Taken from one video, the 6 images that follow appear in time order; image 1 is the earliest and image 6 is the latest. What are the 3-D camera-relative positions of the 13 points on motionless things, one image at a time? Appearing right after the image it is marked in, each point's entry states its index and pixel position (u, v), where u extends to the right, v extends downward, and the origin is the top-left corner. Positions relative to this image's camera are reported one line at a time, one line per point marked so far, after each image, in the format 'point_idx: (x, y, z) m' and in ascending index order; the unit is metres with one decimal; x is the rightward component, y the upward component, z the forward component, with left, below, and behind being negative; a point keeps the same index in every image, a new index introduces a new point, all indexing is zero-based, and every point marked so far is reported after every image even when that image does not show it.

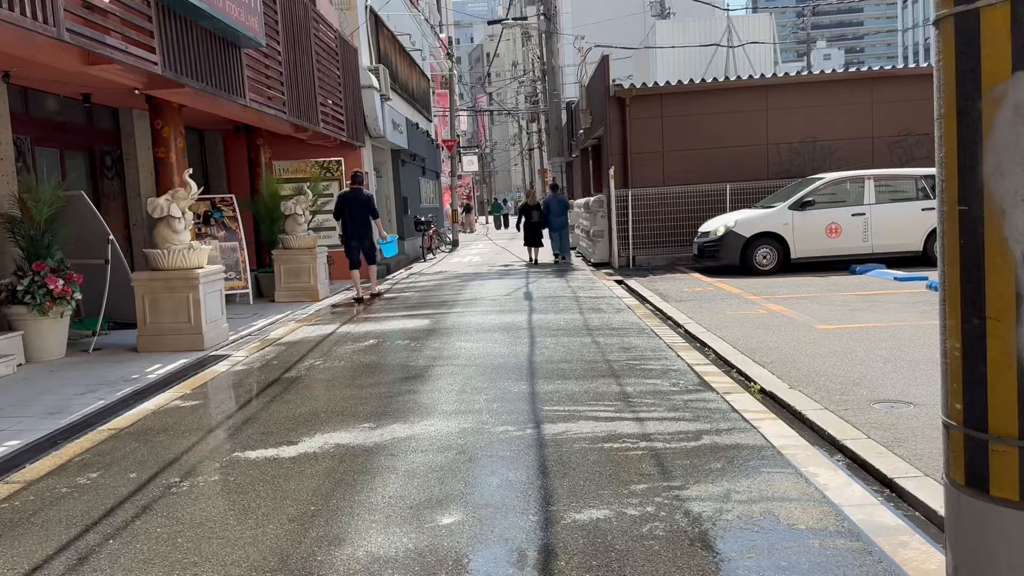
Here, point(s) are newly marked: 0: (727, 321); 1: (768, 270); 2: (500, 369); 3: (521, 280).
0: (+2.4, -0.4, +9.1) m
1: (+4.2, +0.3, +13.8) m
2: (-0.1, -0.7, +6.8) m
3: (+0.2, +0.1, +14.4) m
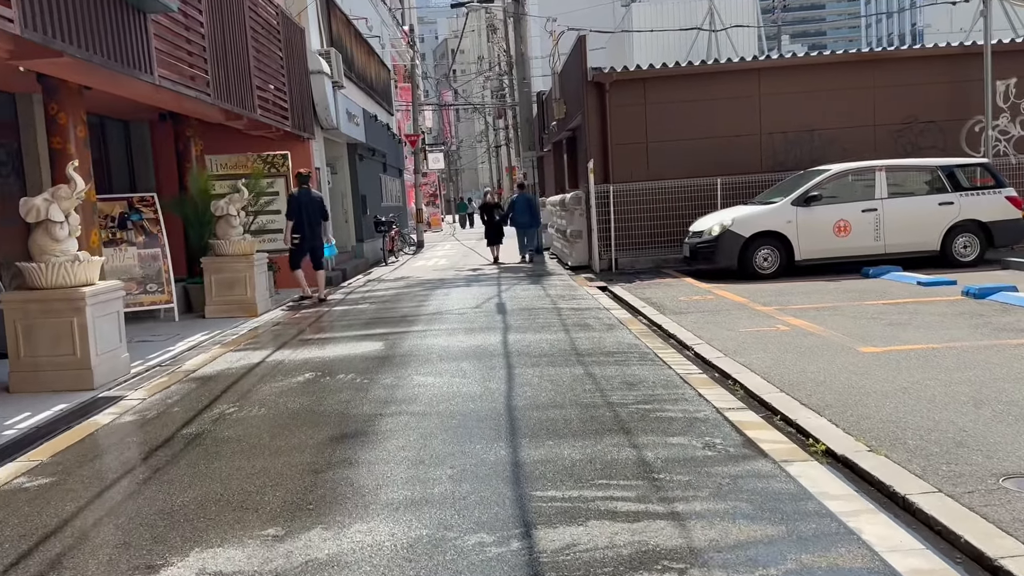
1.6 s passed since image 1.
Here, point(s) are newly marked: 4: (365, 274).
0: (+2.1, -0.5, +7.5) m
1: (+3.8, +0.2, +12.3) m
2: (-0.3, -0.8, +5.1) m
3: (-0.3, 0.0, +12.7) m
4: (-3.1, +0.3, +17.8) m
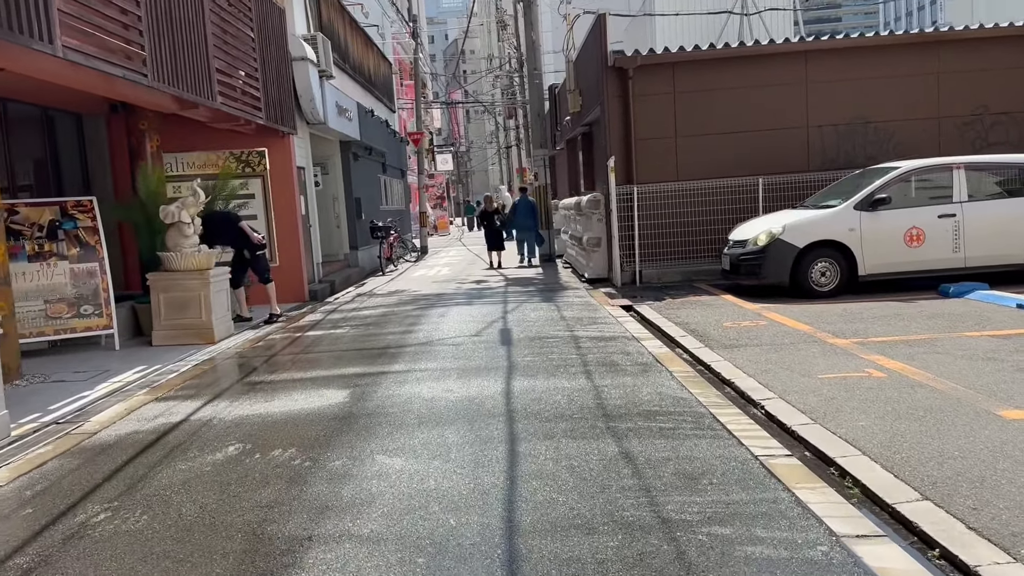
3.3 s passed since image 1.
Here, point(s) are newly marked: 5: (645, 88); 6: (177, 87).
0: (+2.1, -0.7, +5.6) m
1: (+3.9, 0.0, +10.3) m
2: (-0.3, -1.0, +3.2) m
3: (-0.2, -0.3, +10.8) m
4: (-3.0, 0.0, +15.9) m
5: (+2.0, +3.1, +12.8) m
6: (-3.6, +2.2, +9.0) m
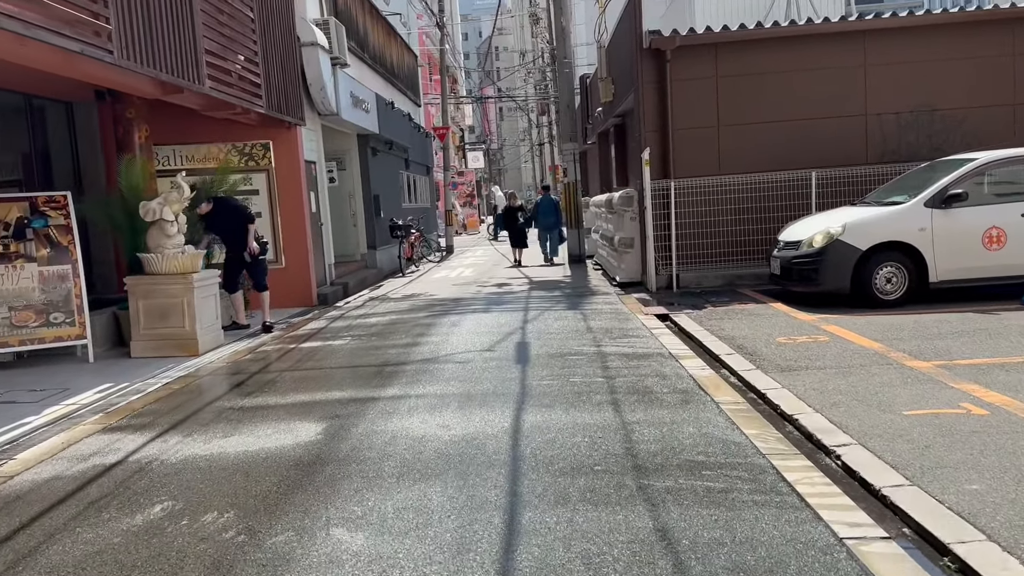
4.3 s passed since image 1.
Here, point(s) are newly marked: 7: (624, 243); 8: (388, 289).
0: (+2.2, -0.8, +4.4) m
1: (+4.1, -0.1, +9.0) m
2: (-0.3, -1.1, +2.1) m
3: (+0.1, -0.3, +9.7) m
4: (-2.5, 0.0, +14.9) m
5: (+2.4, +3.0, +11.6) m
6: (-3.4, +2.1, +8.0) m
7: (+1.6, +0.7, +12.2) m
8: (-2.2, 0.0, +14.6) m
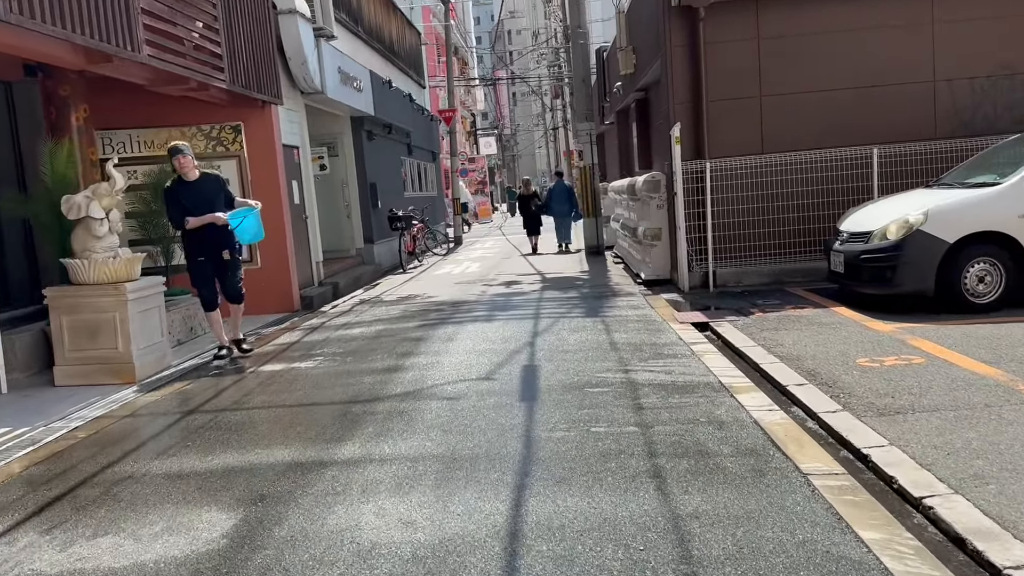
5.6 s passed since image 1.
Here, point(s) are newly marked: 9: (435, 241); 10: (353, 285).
0: (+2.2, -0.9, +2.7) m
1: (+4.2, -0.1, +7.4) m
2: (-0.4, -1.3, +0.5) m
3: (+0.1, -0.4, +8.1) m
4: (-2.3, 0.0, +13.3) m
5: (+2.4, +3.0, +9.9) m
6: (-3.4, +2.0, +6.4) m
7: (+1.7, +0.7, +10.5) m
8: (-2.0, 0.0, +13.0) m
9: (-1.8, +1.1, +19.1) m
10: (-2.6, +0.1, +13.4) m
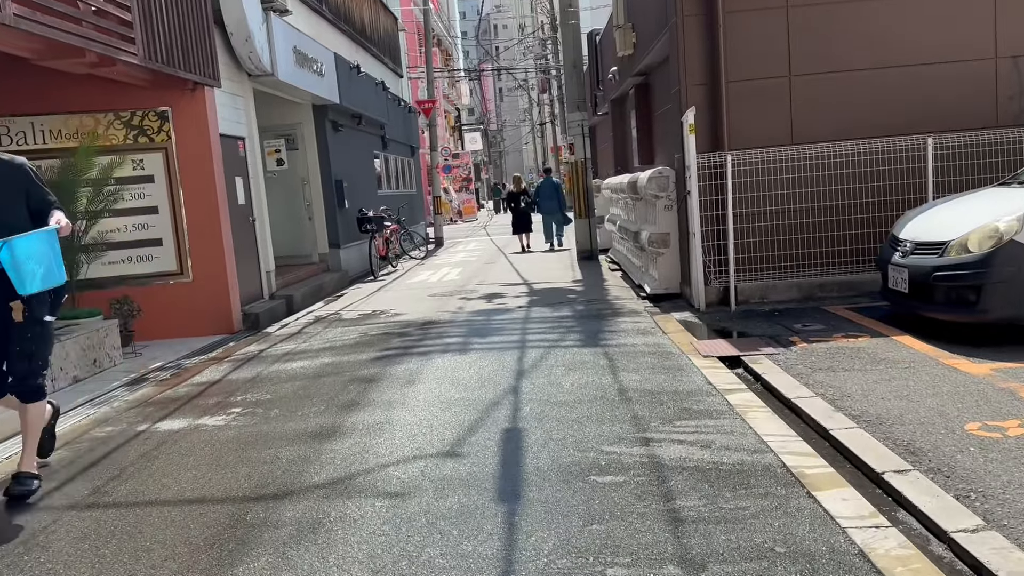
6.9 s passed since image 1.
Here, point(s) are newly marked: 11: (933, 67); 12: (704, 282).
0: (+2.1, -1.1, +1.1) m
1: (+4.0, -0.3, +5.7) m
2: (-0.4, -1.5, -1.2) m
3: (0.0, -0.6, +6.4) m
4: (-2.6, -0.2, +11.6) m
5: (+2.2, +2.8, +8.2) m
6: (-3.6, +1.8, +4.6) m
7: (+1.5, +0.5, +8.8) m
8: (-2.2, -0.2, +11.3) m
9: (-2.1, +0.9, +17.4) m
10: (-2.8, -0.1, +11.7) m
11: (+4.2, +2.2, +8.2) m
12: (+1.9, +0.1, +8.2) m
